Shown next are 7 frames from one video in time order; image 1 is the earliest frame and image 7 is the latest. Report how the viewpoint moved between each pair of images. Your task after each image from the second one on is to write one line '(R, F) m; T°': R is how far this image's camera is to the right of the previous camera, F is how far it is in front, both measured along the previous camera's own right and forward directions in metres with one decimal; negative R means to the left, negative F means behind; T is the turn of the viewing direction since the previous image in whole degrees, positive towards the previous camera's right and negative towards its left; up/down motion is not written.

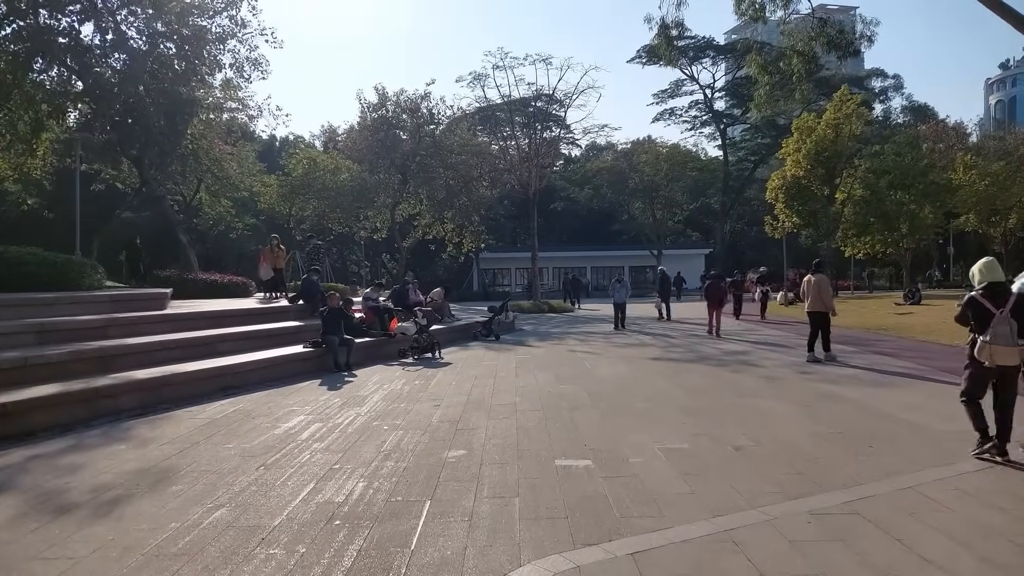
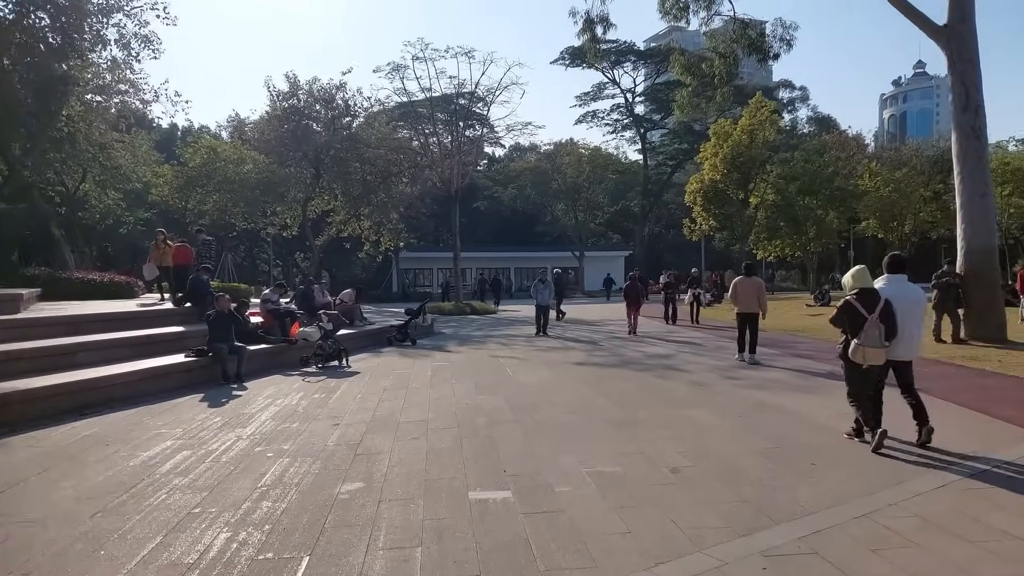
(+0.1, +1.1) m; +6°
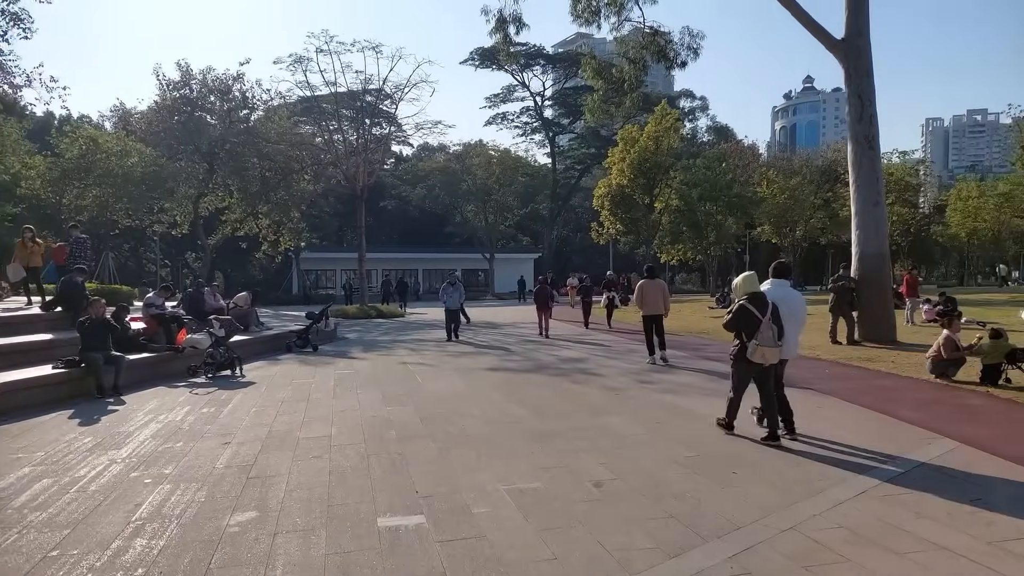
(-0.1, +0.5) m; +7°
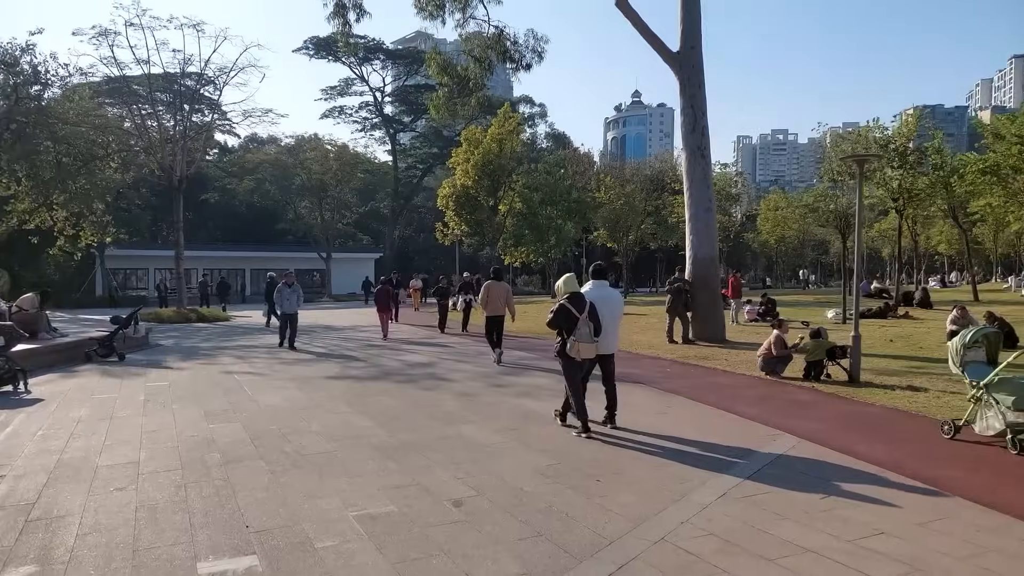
(-0.1, +0.6) m; +13°
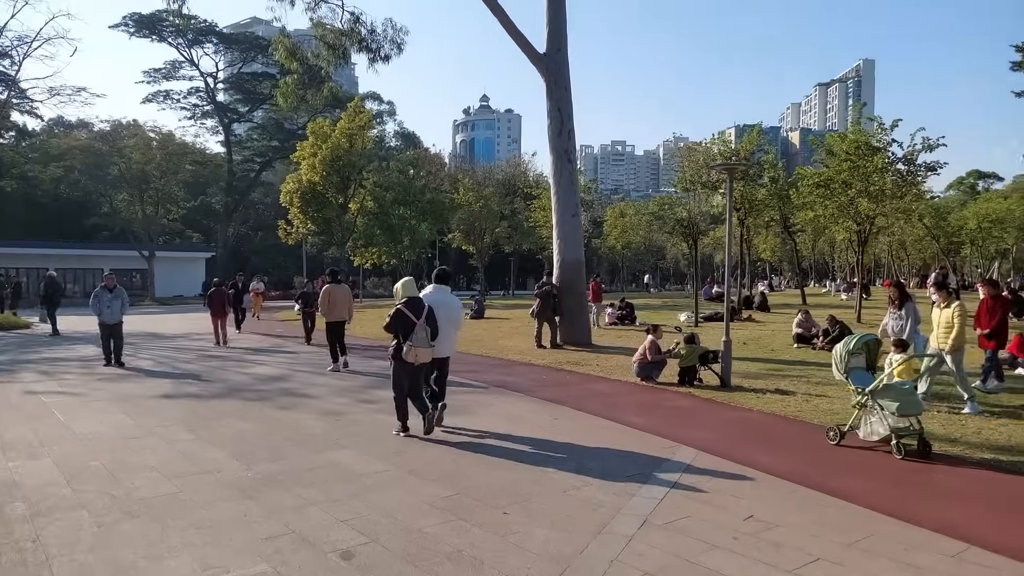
(-0.4, +0.8) m; +13°
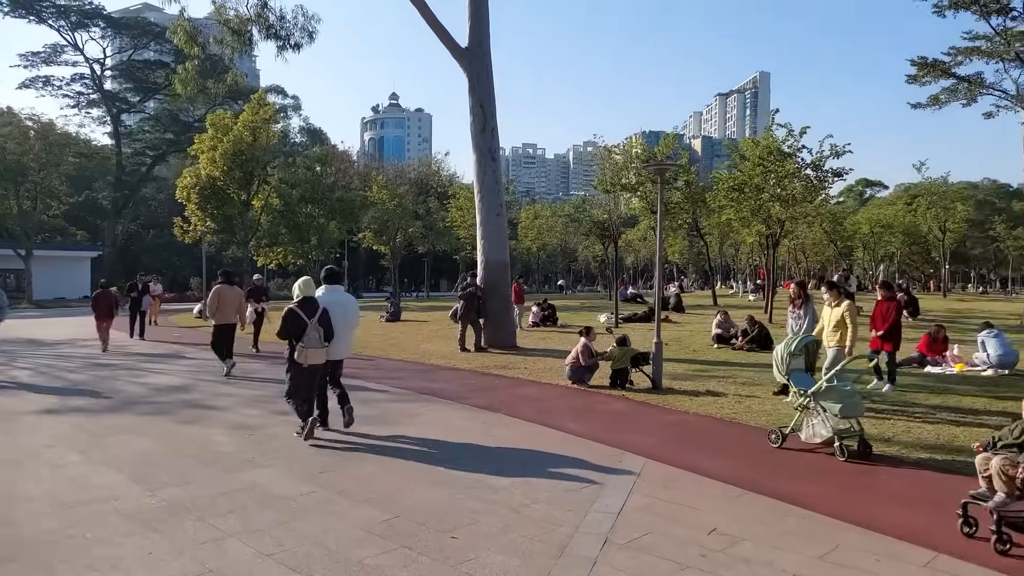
(-0.3, +0.5) m; +7°
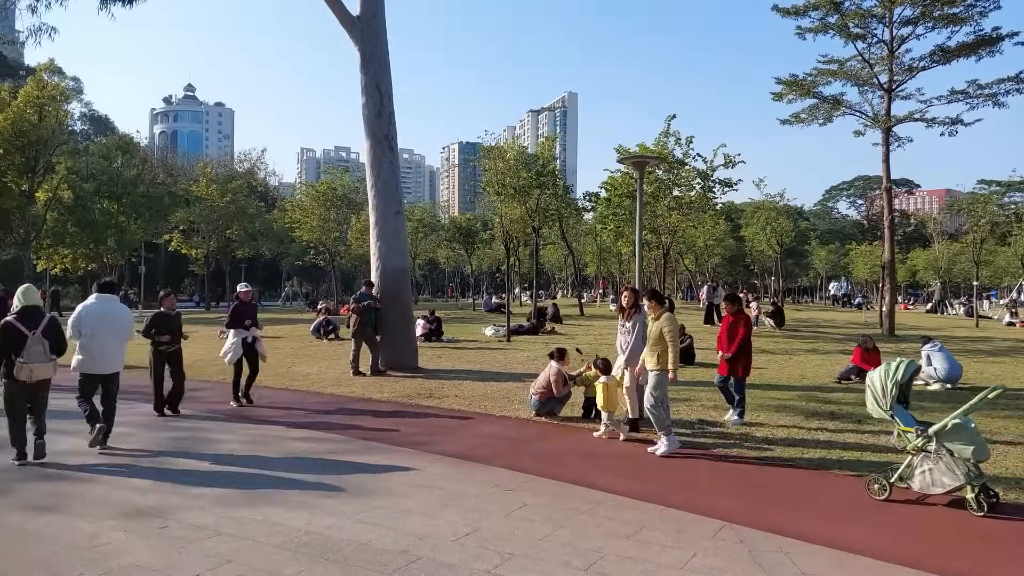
(-1.9, +2.3) m; +15°
